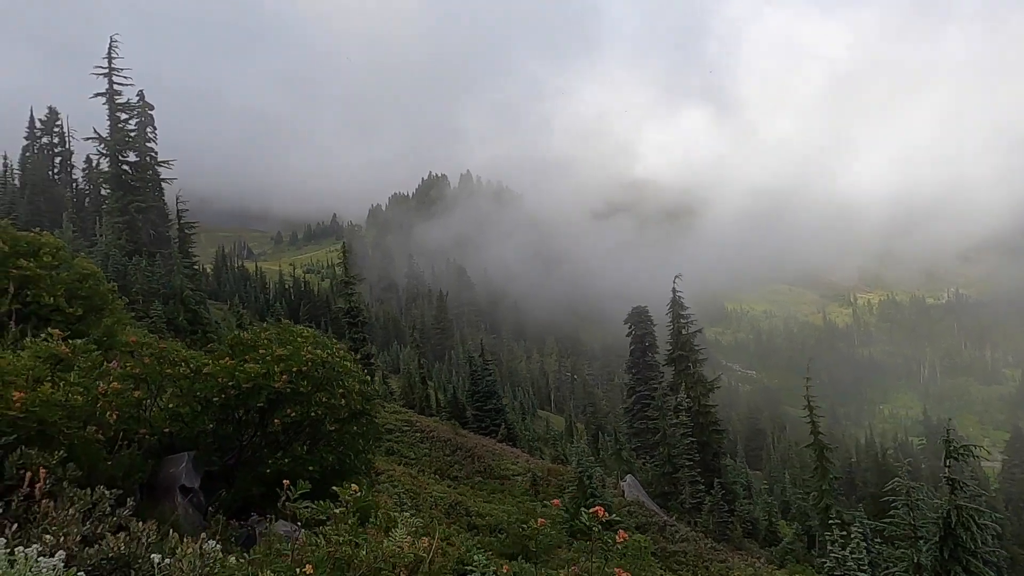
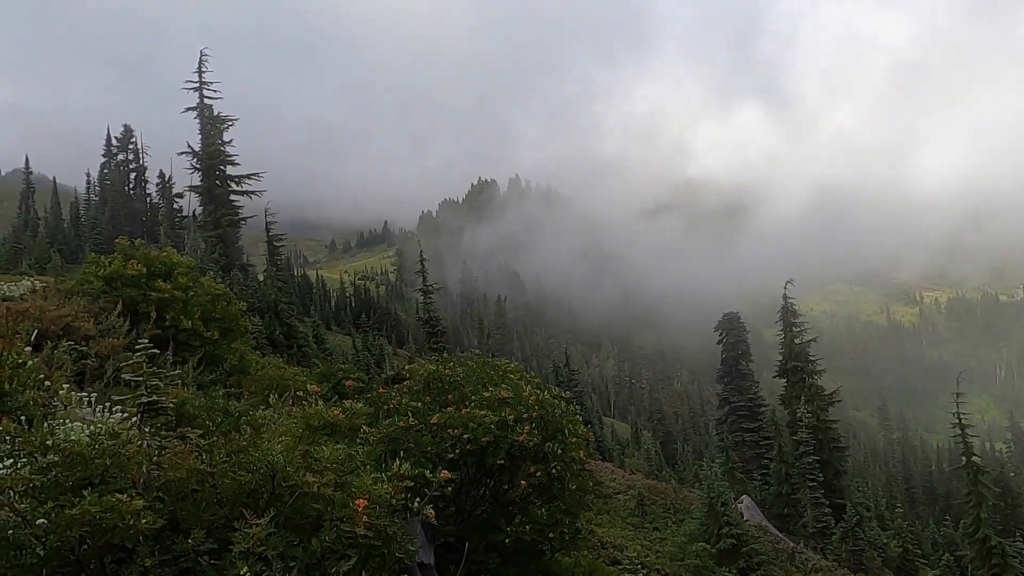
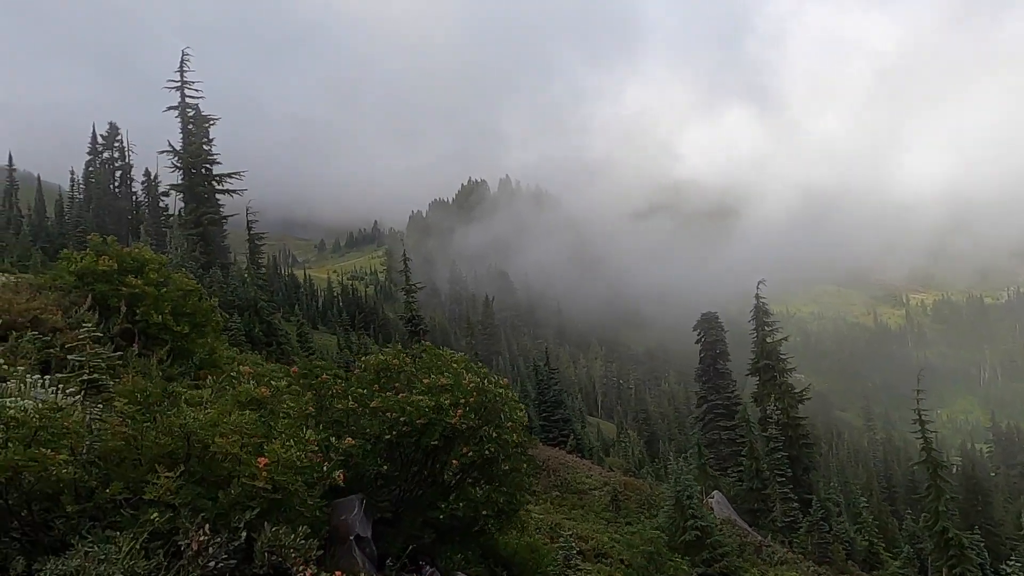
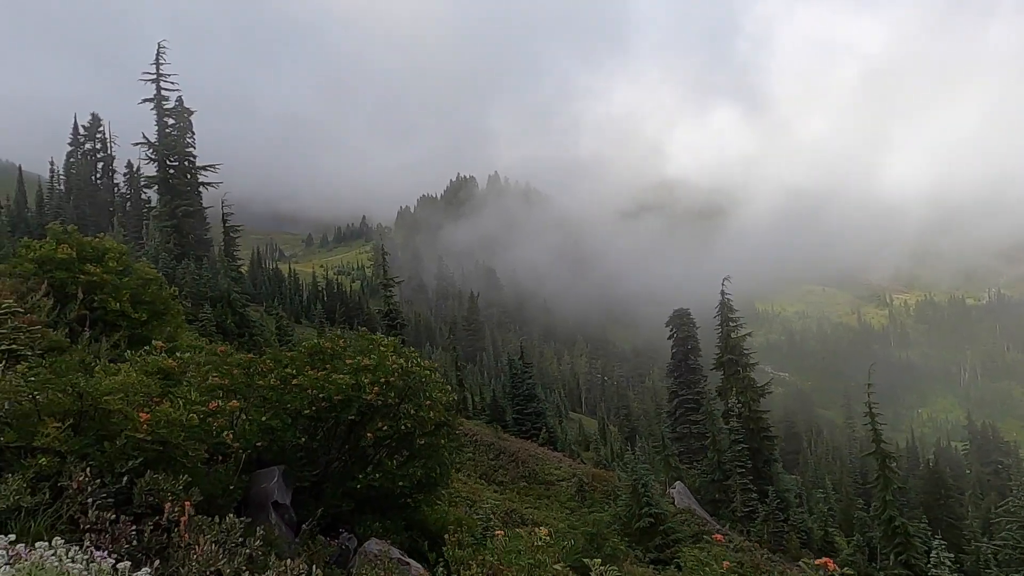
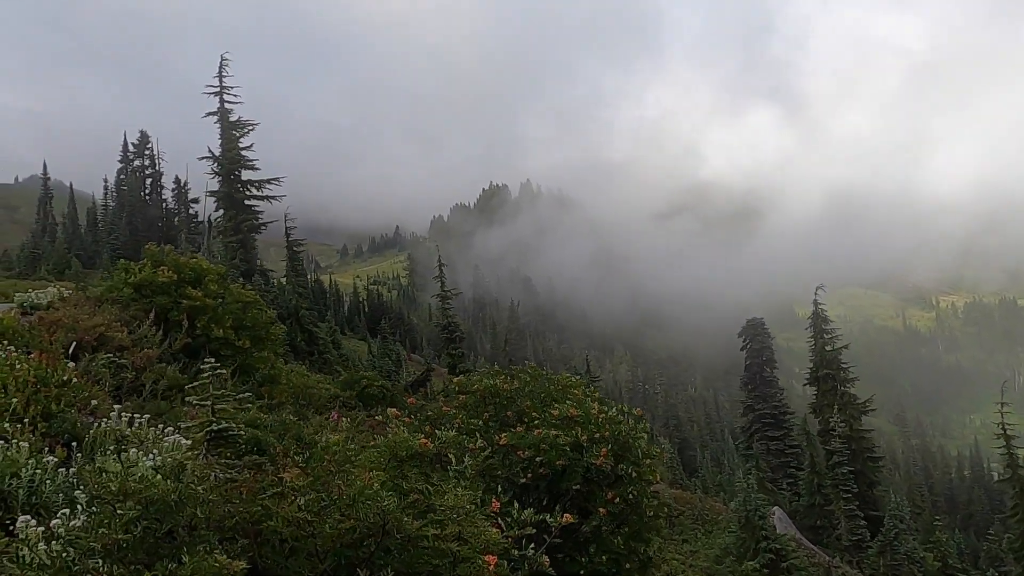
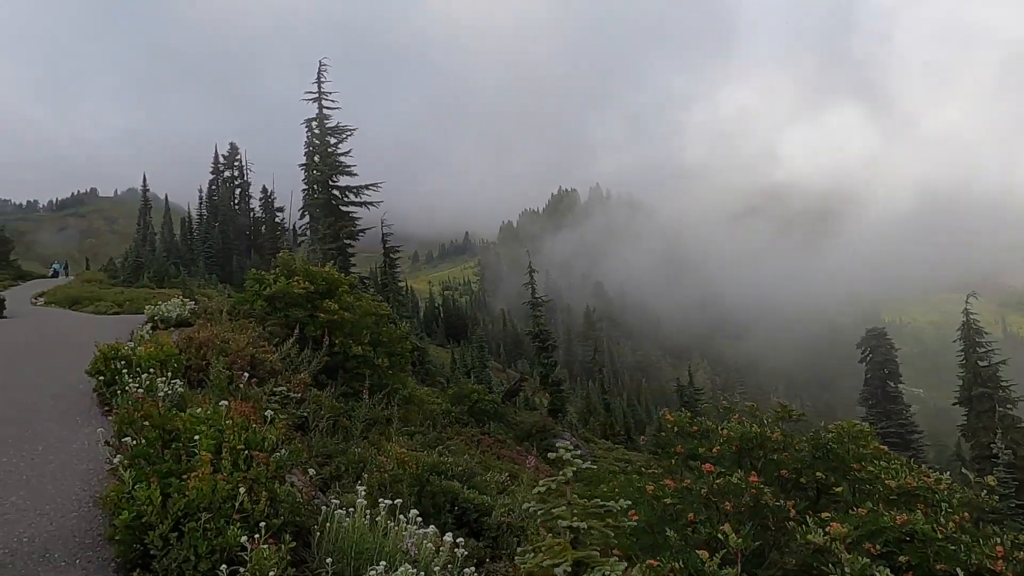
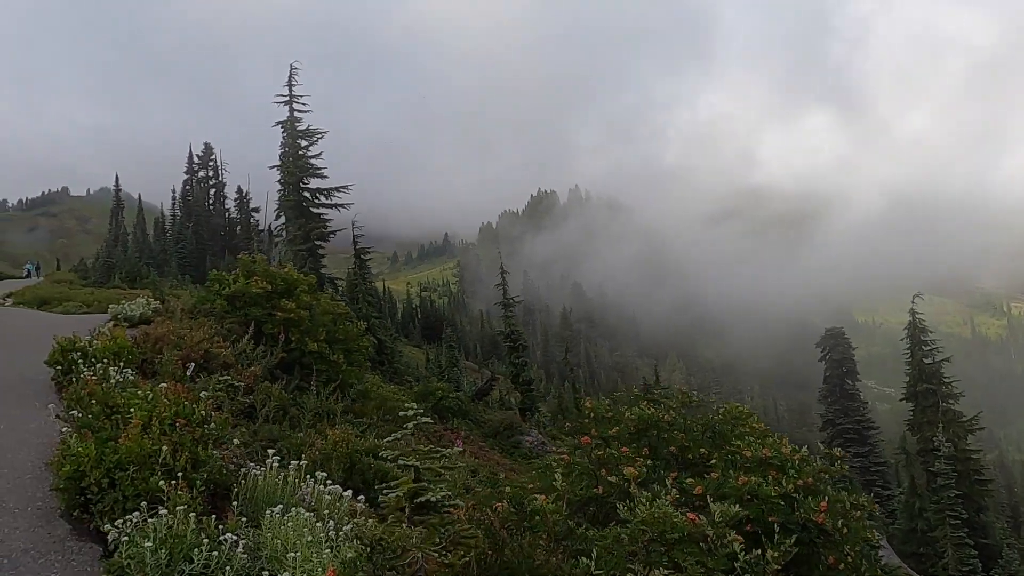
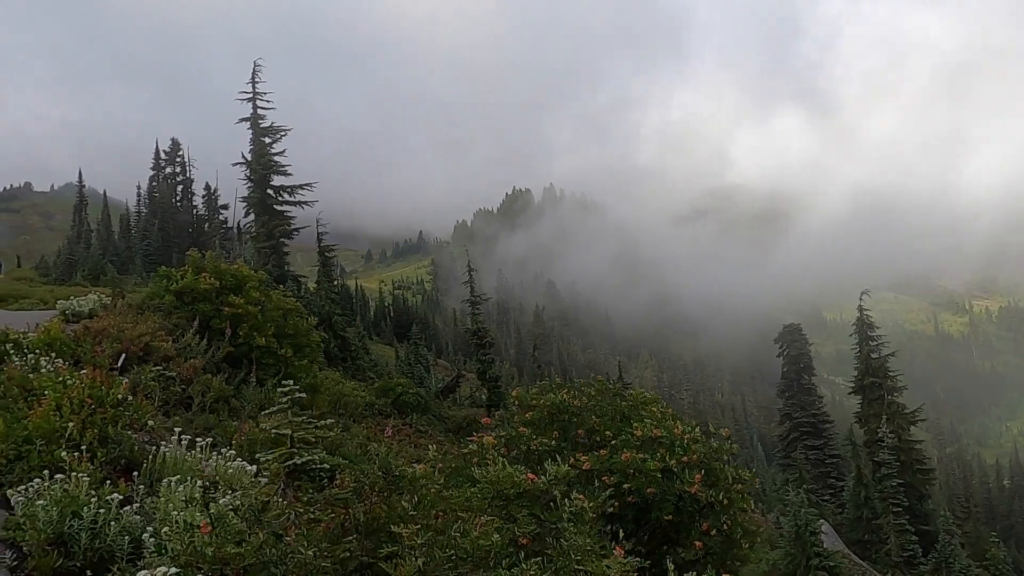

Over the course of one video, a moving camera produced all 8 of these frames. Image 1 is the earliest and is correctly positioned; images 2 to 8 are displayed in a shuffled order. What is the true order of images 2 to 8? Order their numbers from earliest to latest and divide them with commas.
4, 3, 2, 5, 8, 7, 6
